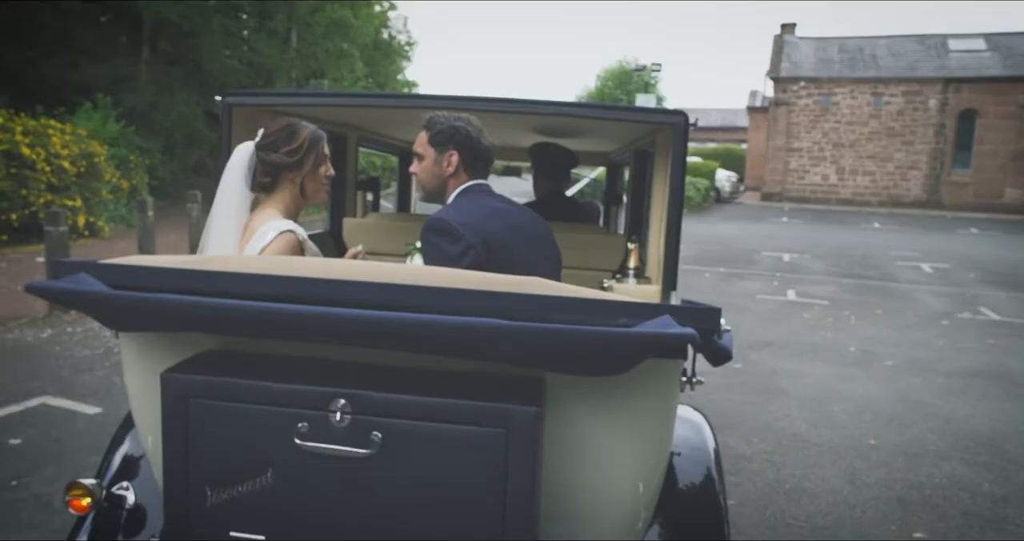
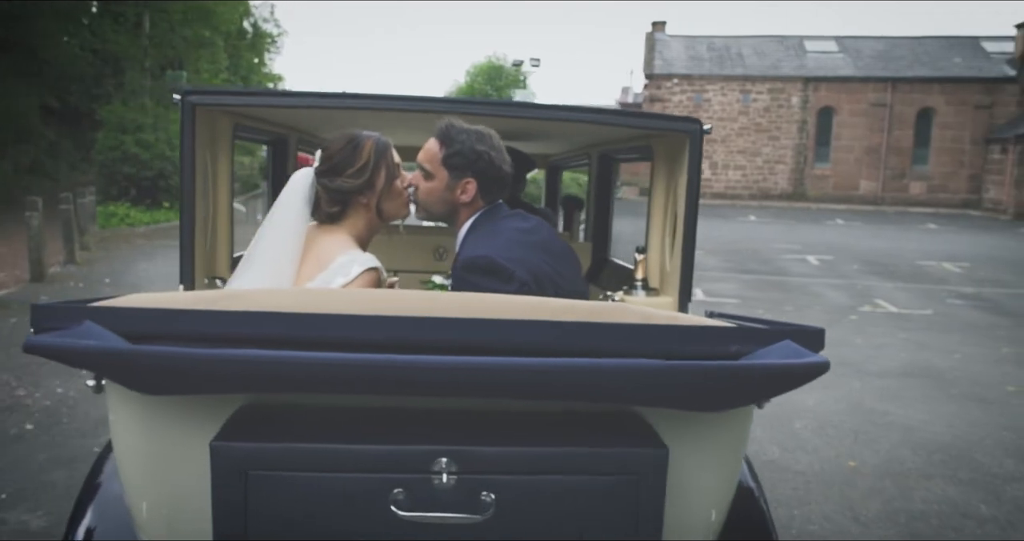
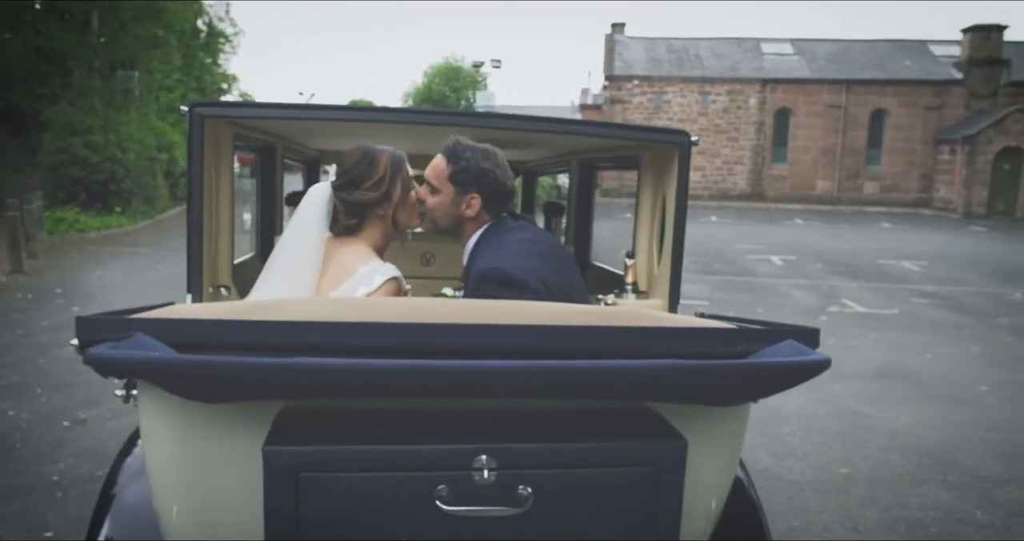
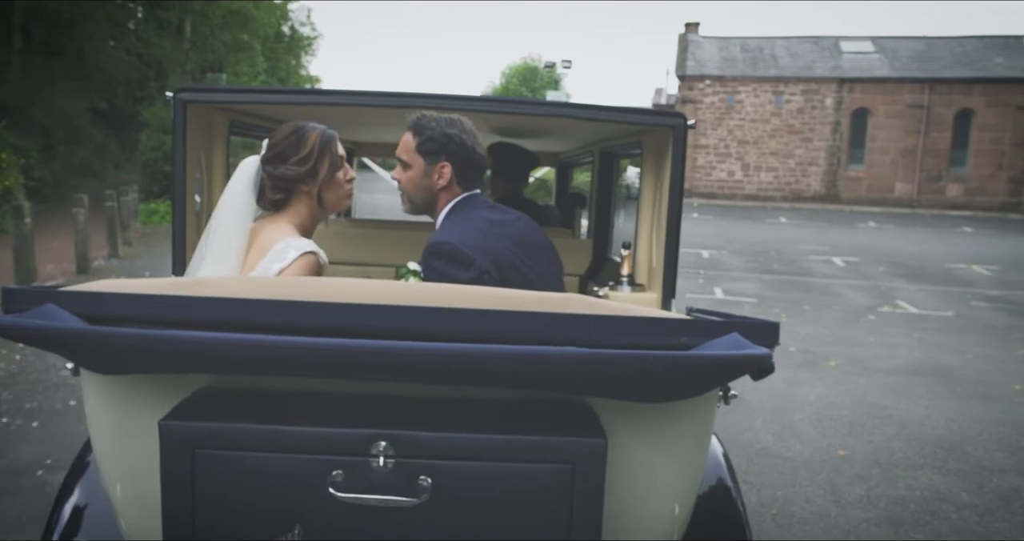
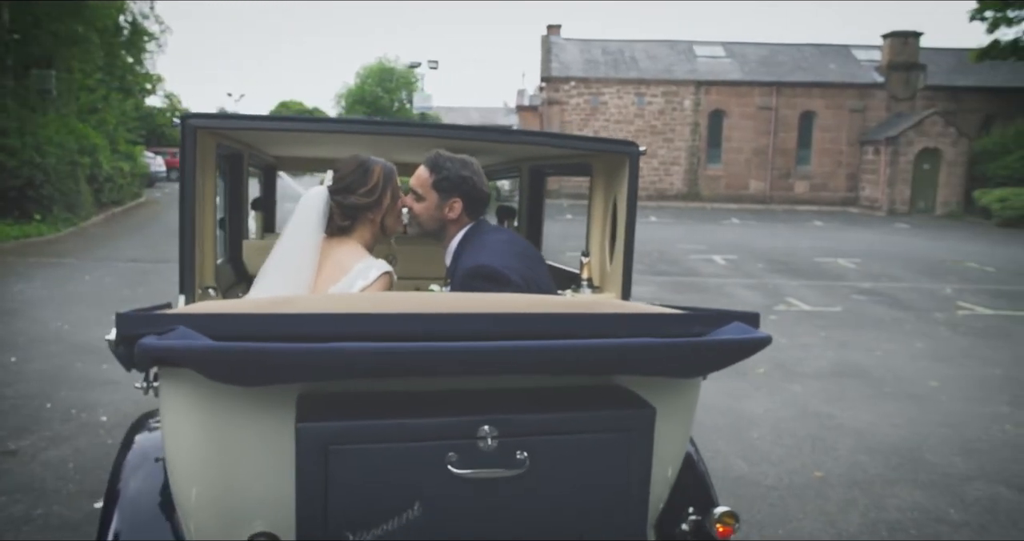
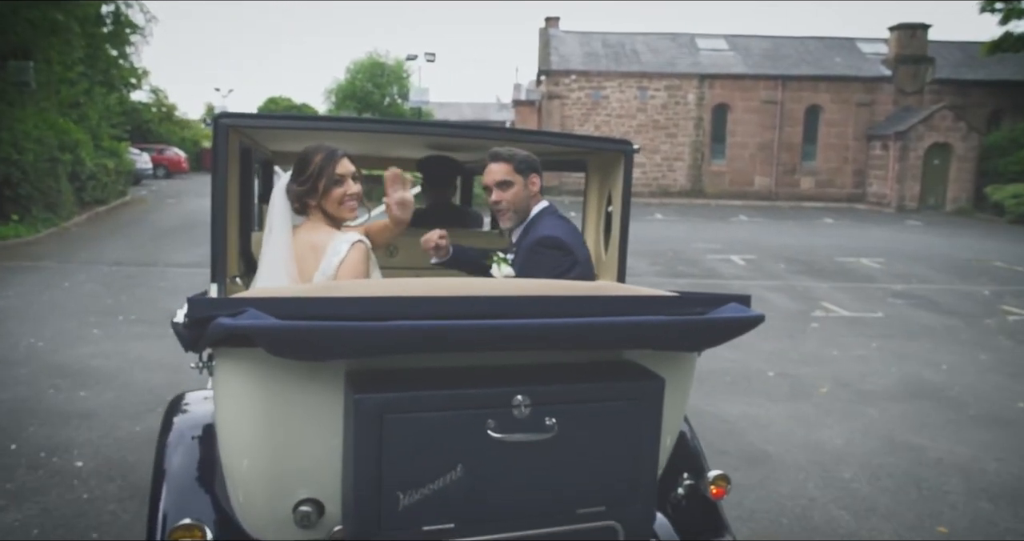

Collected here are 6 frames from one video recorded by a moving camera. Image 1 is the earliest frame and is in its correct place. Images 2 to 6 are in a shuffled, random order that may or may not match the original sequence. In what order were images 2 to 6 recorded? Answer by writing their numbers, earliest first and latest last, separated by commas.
4, 2, 3, 5, 6
